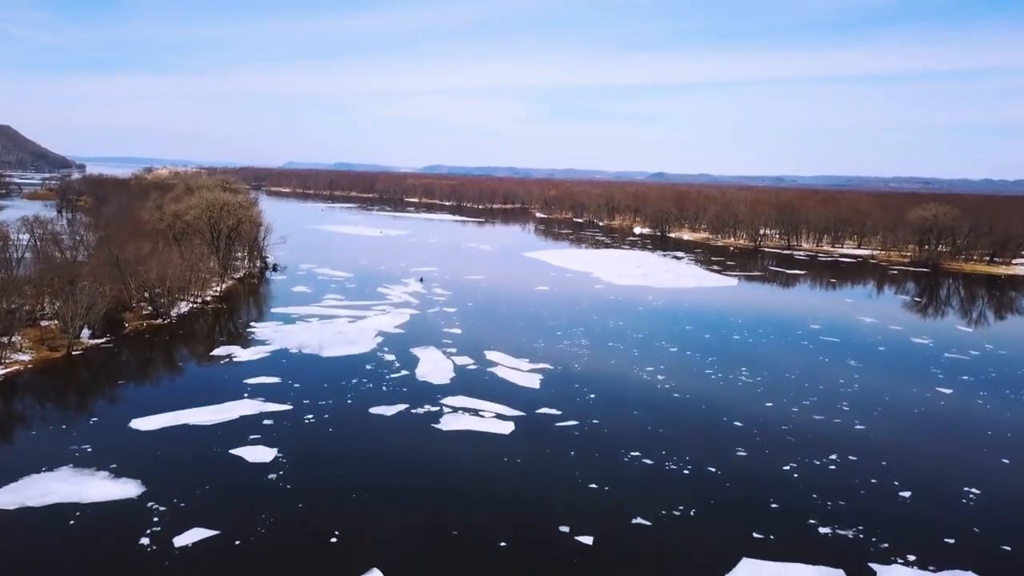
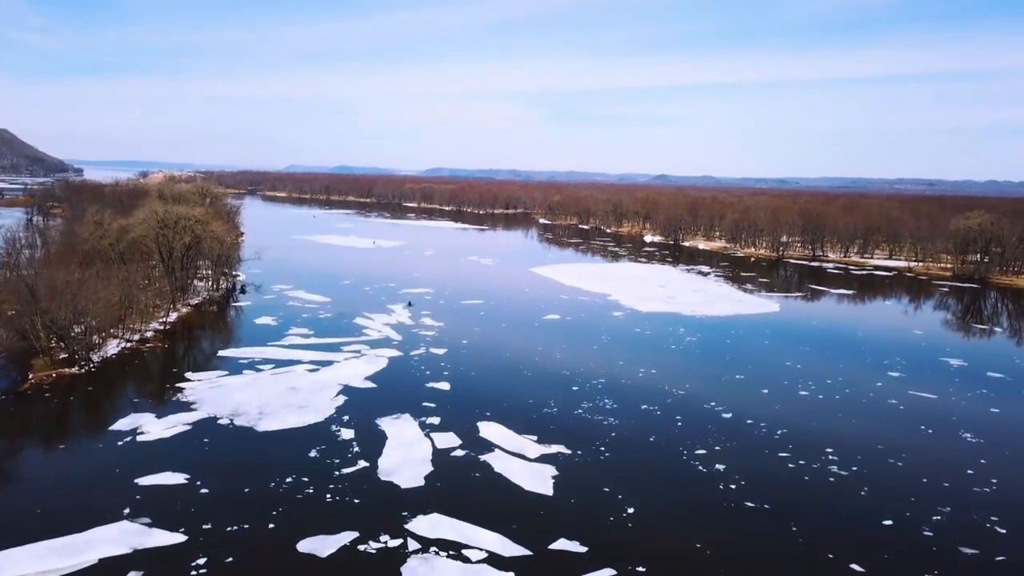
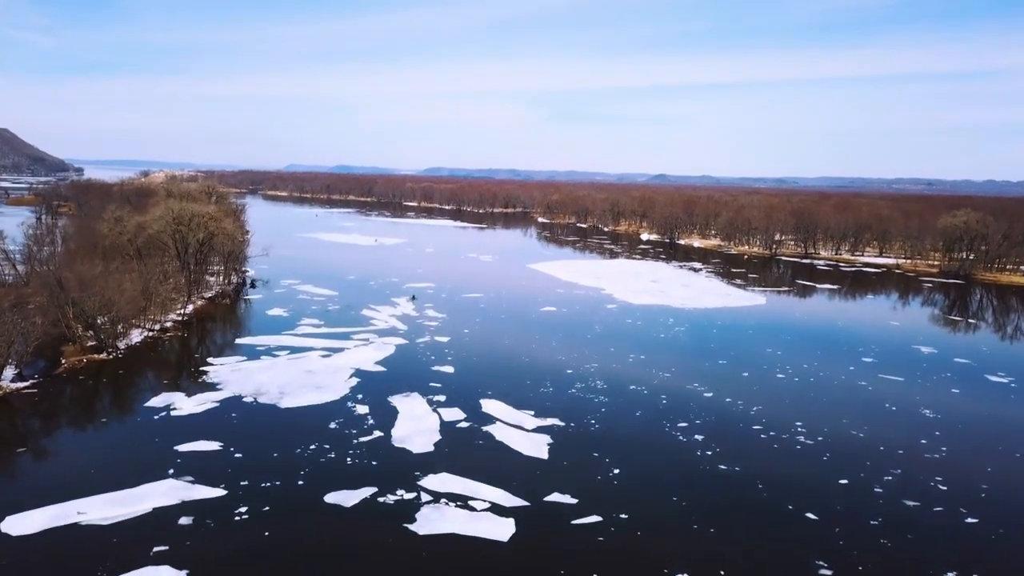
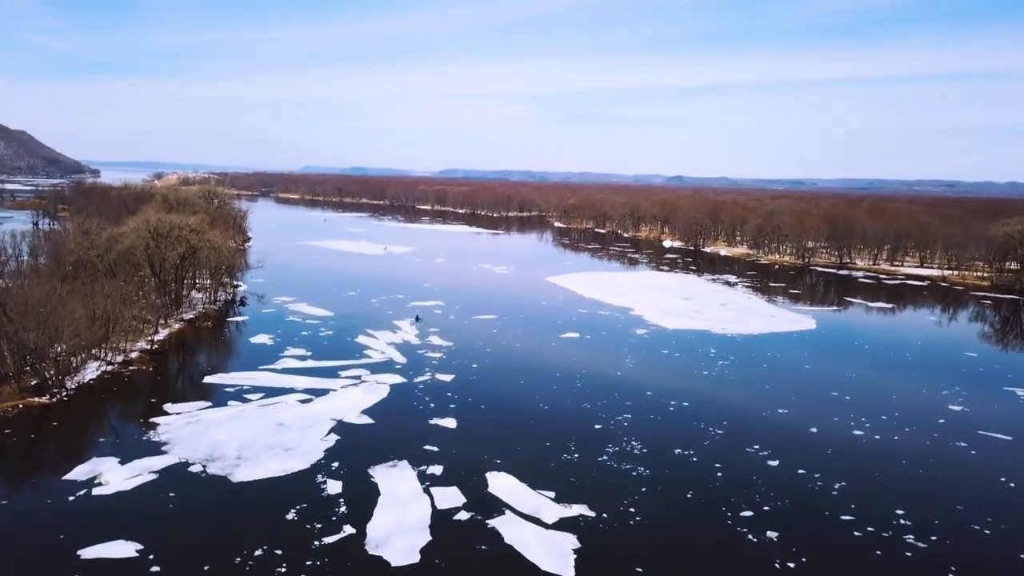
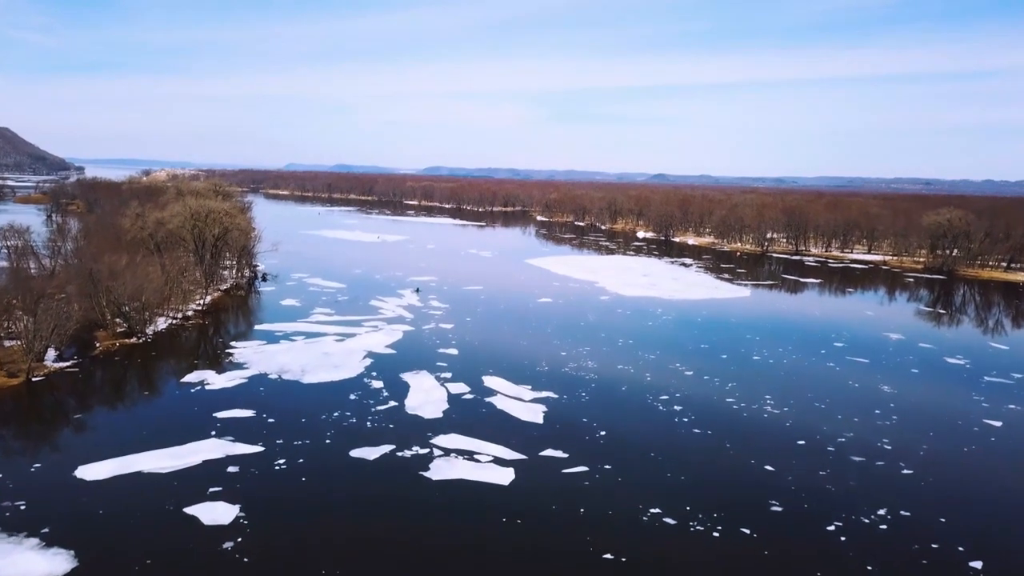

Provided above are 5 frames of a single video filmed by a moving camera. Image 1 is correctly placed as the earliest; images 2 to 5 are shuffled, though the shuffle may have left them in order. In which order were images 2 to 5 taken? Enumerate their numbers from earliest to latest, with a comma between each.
5, 3, 2, 4
